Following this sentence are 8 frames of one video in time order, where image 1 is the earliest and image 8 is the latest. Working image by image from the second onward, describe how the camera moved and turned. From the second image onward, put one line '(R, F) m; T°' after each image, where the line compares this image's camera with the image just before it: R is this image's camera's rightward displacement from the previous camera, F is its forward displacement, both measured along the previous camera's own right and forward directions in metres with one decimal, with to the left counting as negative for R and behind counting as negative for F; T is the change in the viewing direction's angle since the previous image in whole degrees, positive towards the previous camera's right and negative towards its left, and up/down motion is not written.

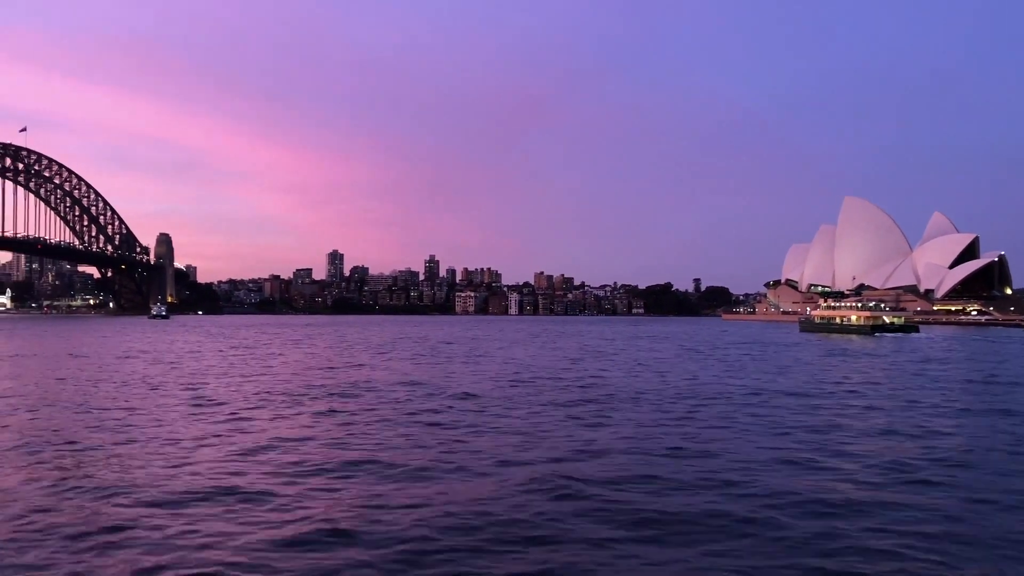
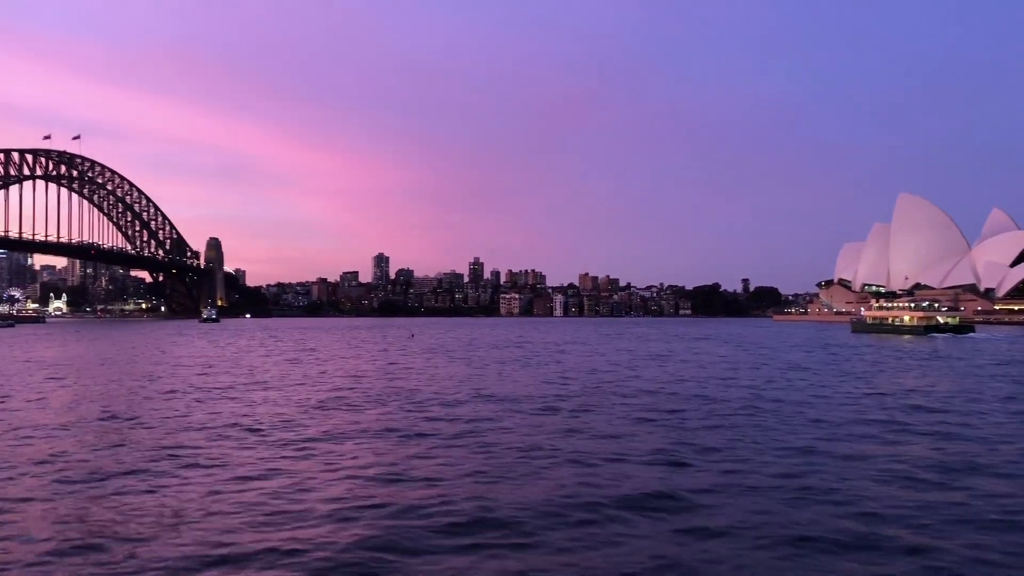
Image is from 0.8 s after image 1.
(-0.1, +0.3) m; -3°
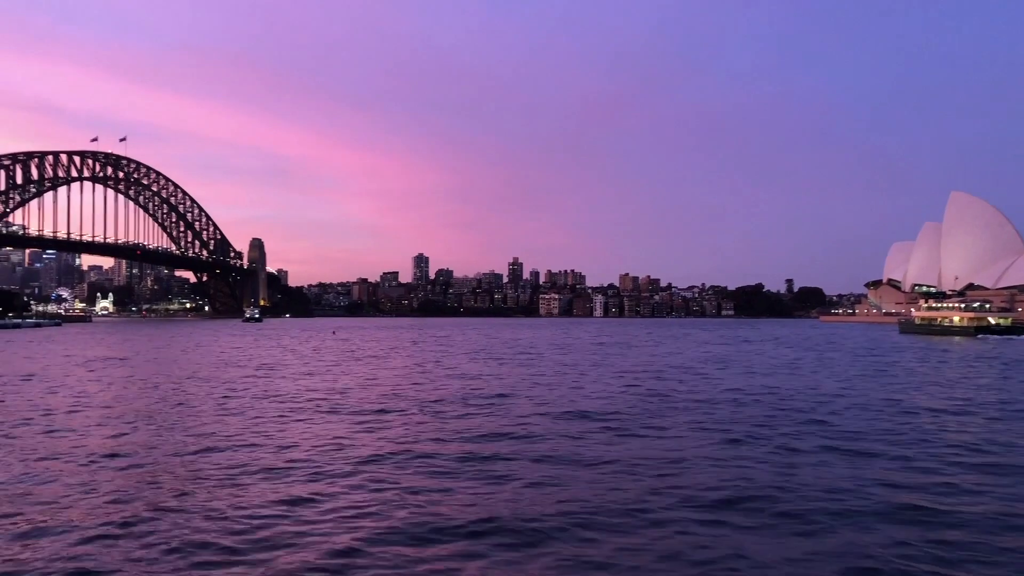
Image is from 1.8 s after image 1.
(-0.2, +0.5) m; -2°
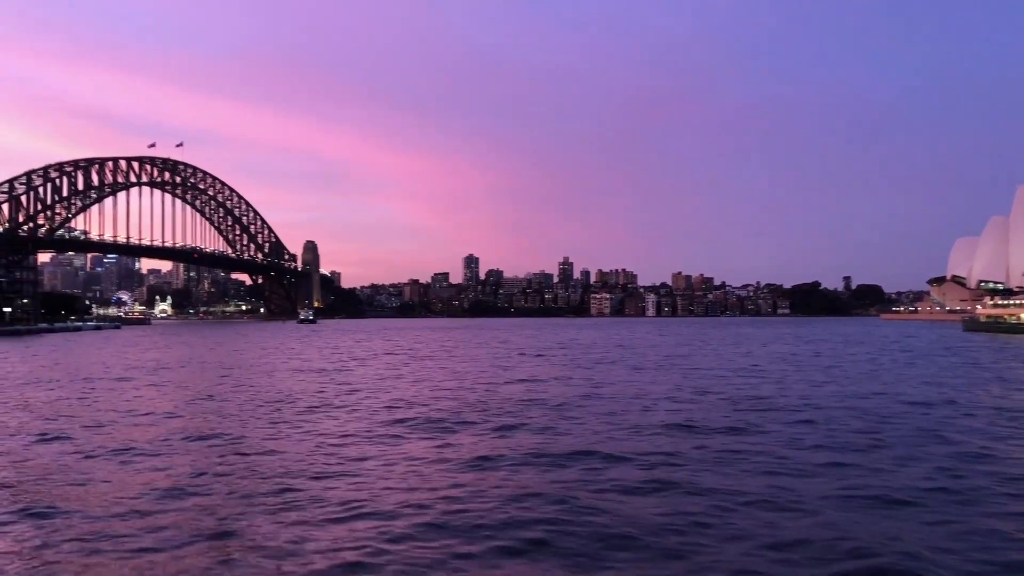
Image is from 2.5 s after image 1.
(-0.1, +0.4) m; -3°
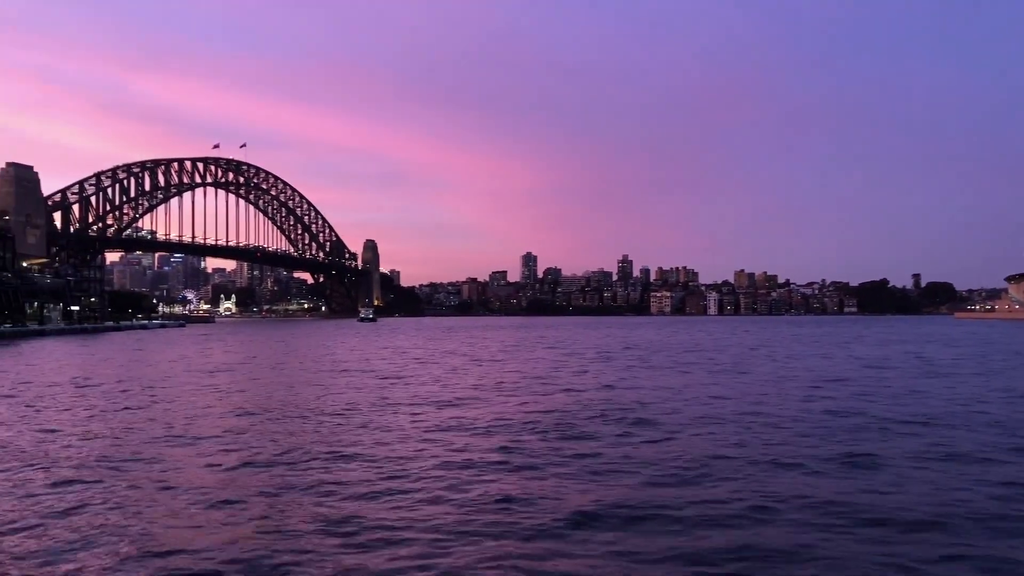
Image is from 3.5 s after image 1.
(-0.1, +0.6) m; -4°
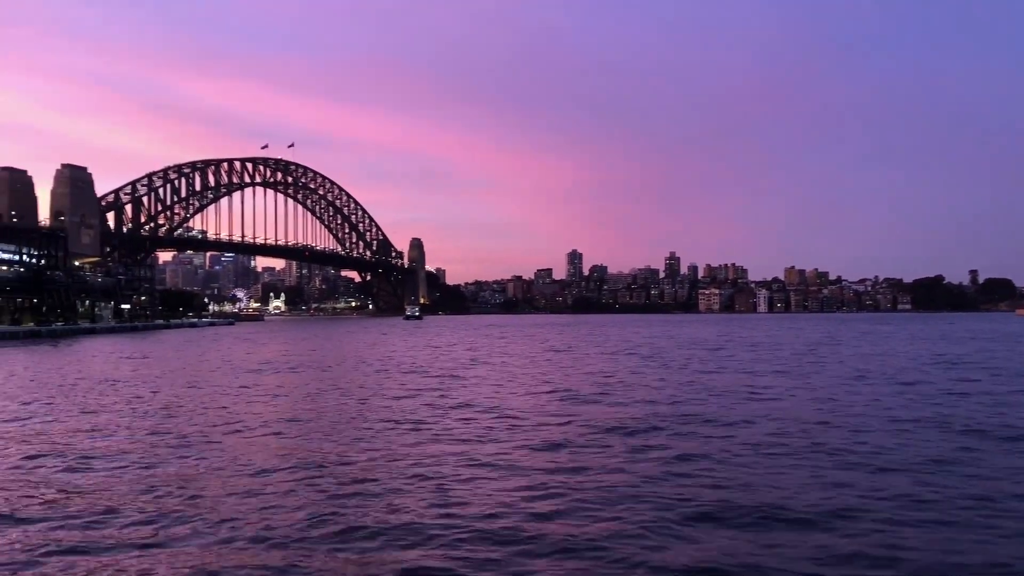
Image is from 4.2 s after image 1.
(0.0, +0.3) m; -3°
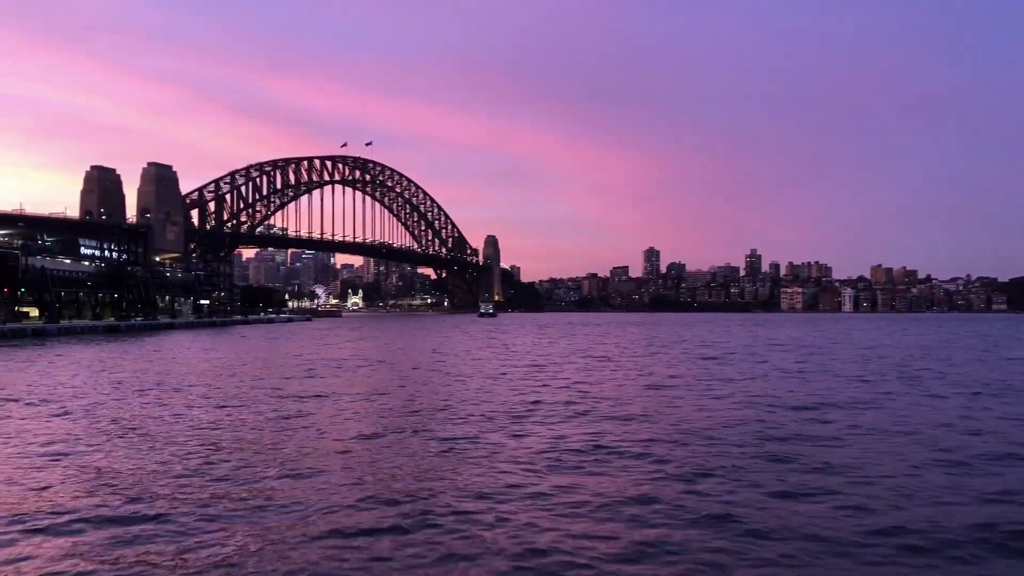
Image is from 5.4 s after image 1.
(0.0, +0.6) m; -5°
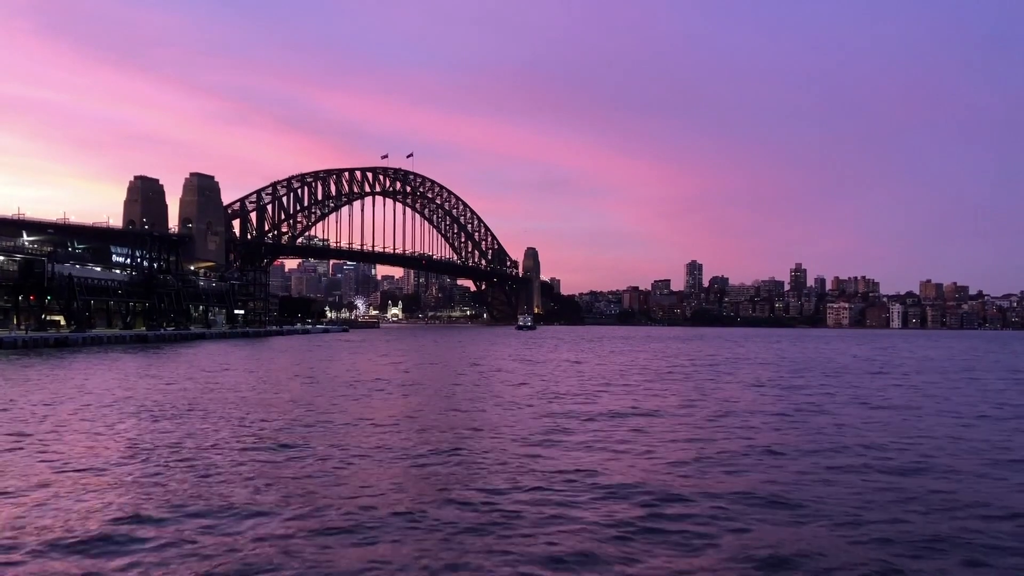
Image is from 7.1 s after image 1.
(0.0, +0.7) m; -2°
